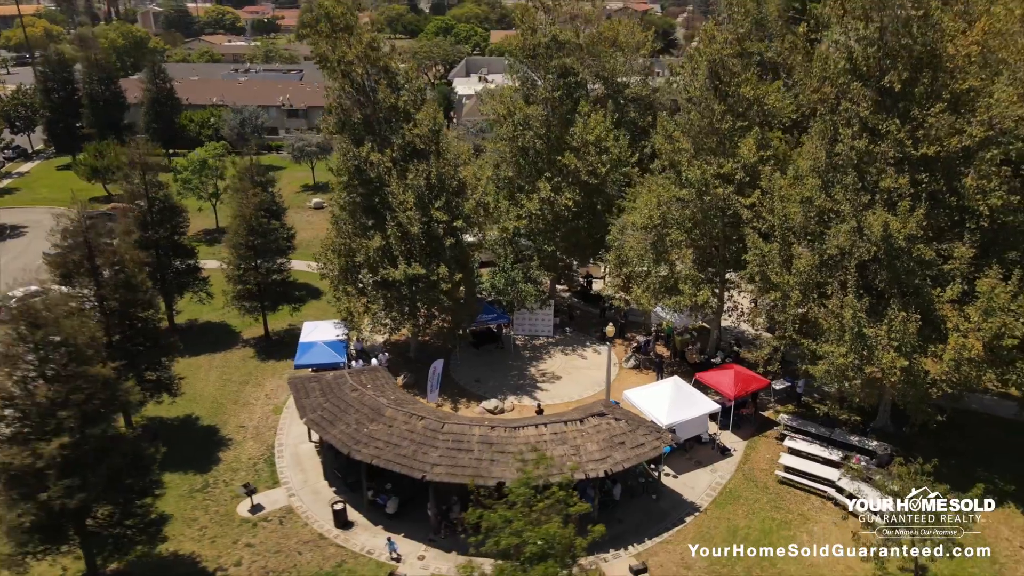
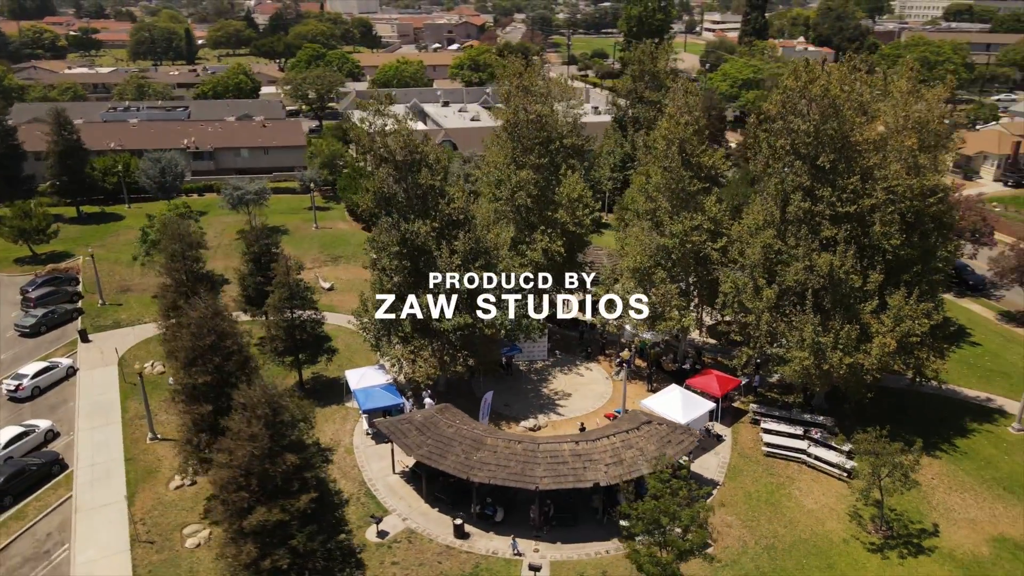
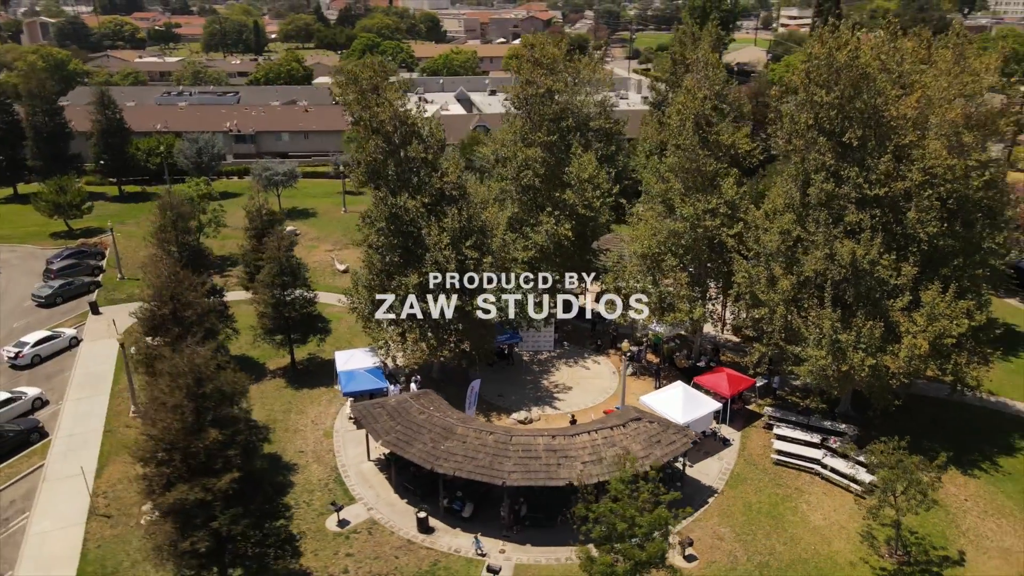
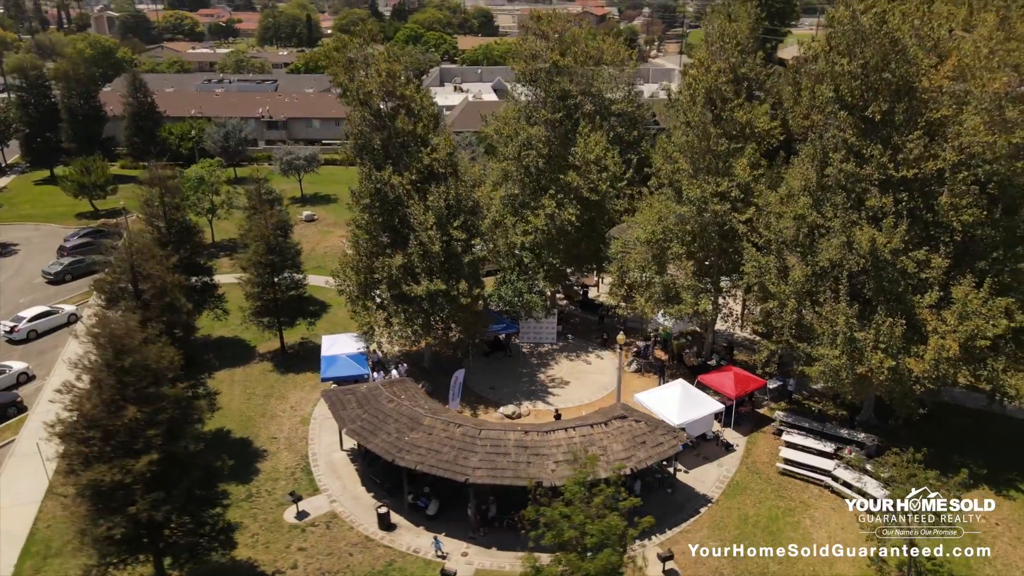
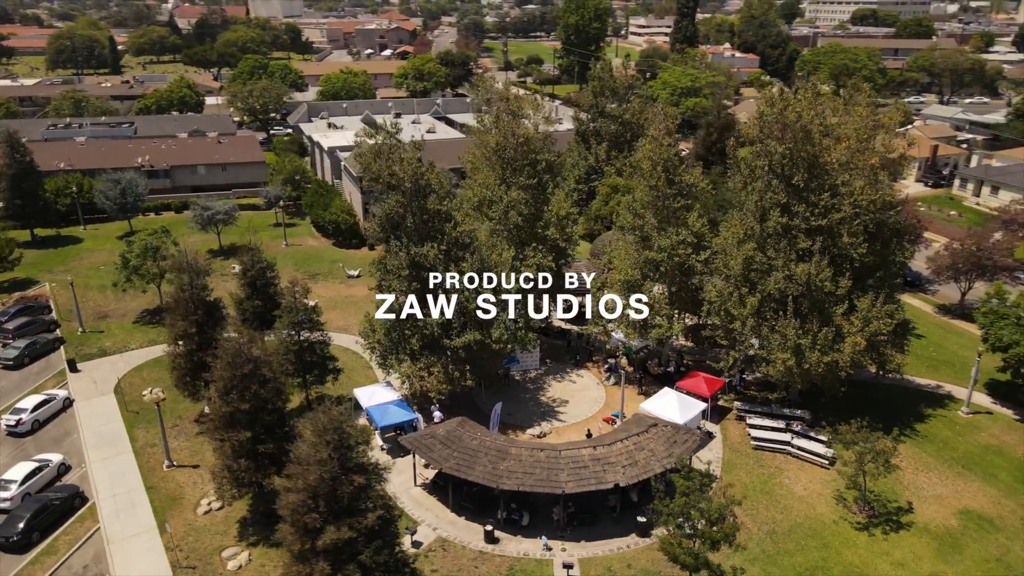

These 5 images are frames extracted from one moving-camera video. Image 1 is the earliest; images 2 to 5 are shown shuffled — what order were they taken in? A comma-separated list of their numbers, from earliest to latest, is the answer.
4, 3, 2, 5
